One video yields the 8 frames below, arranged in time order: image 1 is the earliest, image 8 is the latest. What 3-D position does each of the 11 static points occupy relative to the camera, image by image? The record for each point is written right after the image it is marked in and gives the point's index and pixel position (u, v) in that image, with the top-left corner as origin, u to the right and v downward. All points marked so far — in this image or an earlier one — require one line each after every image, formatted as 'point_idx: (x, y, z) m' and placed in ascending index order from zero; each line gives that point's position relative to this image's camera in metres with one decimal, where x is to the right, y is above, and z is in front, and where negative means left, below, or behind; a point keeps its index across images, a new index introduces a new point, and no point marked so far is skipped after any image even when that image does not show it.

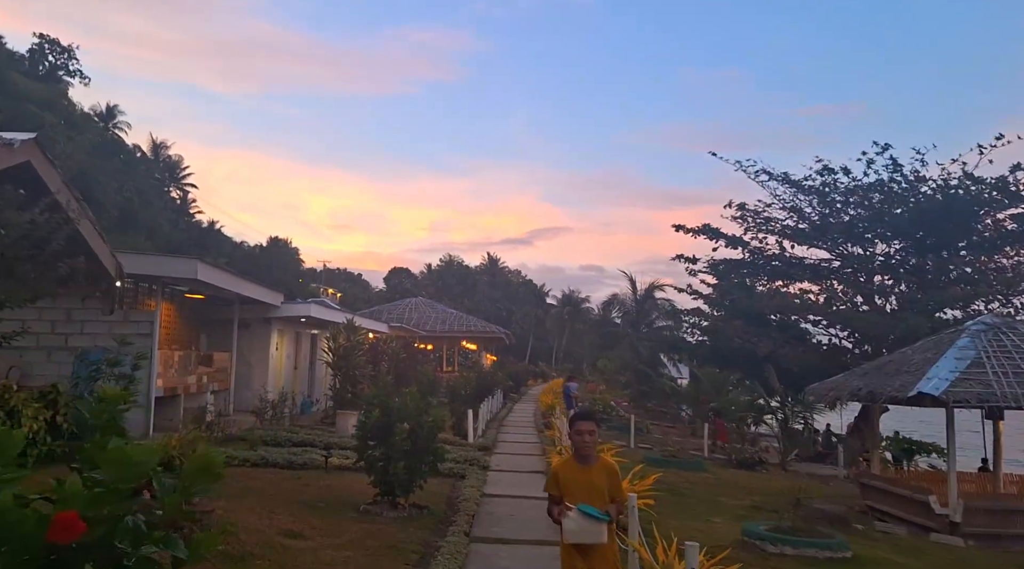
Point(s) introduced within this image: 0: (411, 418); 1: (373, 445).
0: (-1.2, -1.6, +9.6) m
1: (-1.7, -1.9, +9.6) m
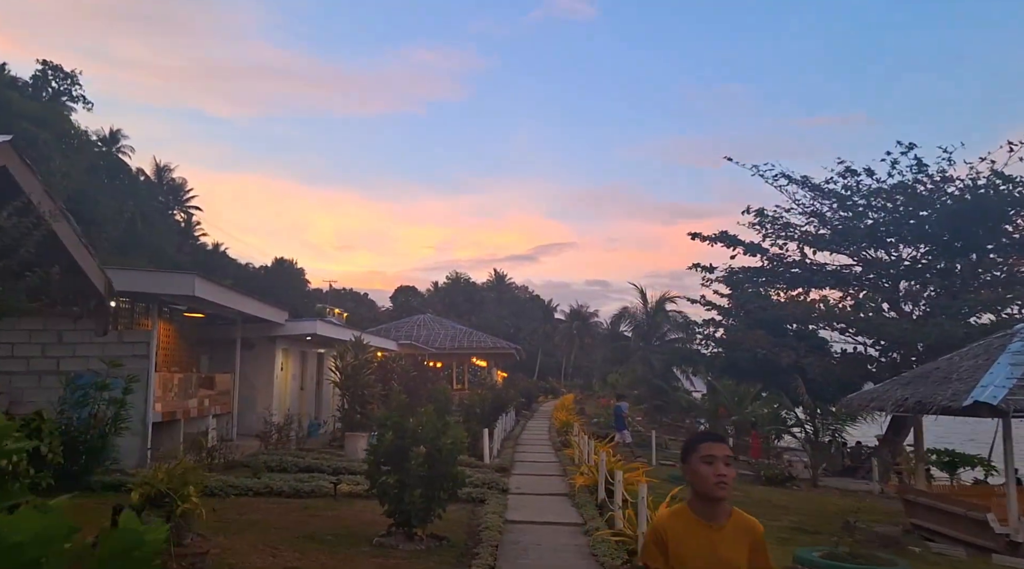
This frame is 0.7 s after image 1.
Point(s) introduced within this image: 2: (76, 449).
0: (-0.9, -1.7, +8.8) m
1: (-1.4, -2.1, +8.7) m
2: (-5.3, -2.0, +9.6) m
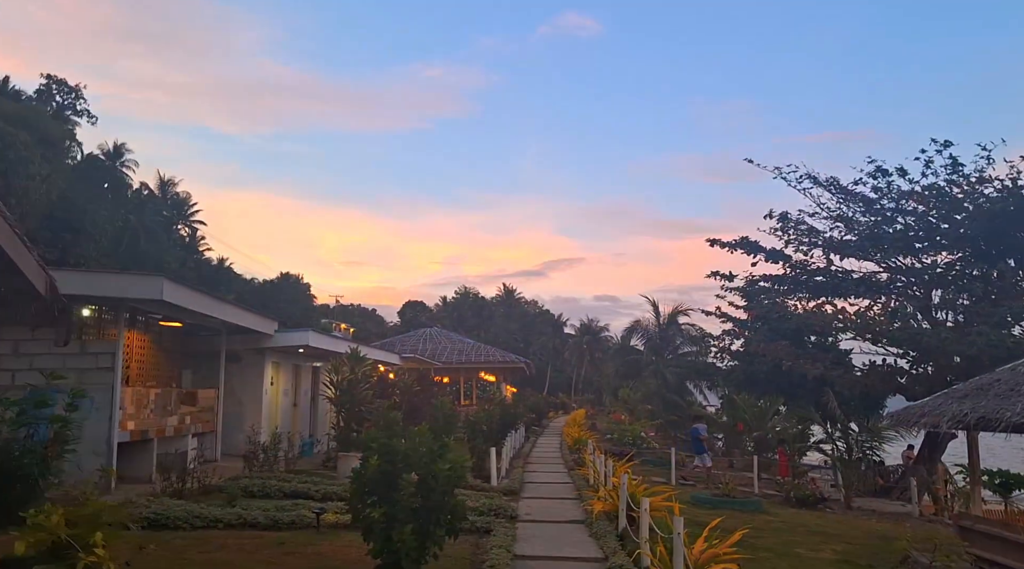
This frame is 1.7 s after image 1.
0: (-0.9, -1.7, +7.4) m
1: (-1.3, -2.0, +7.3) m
2: (-5.2, -2.0, +8.2) m
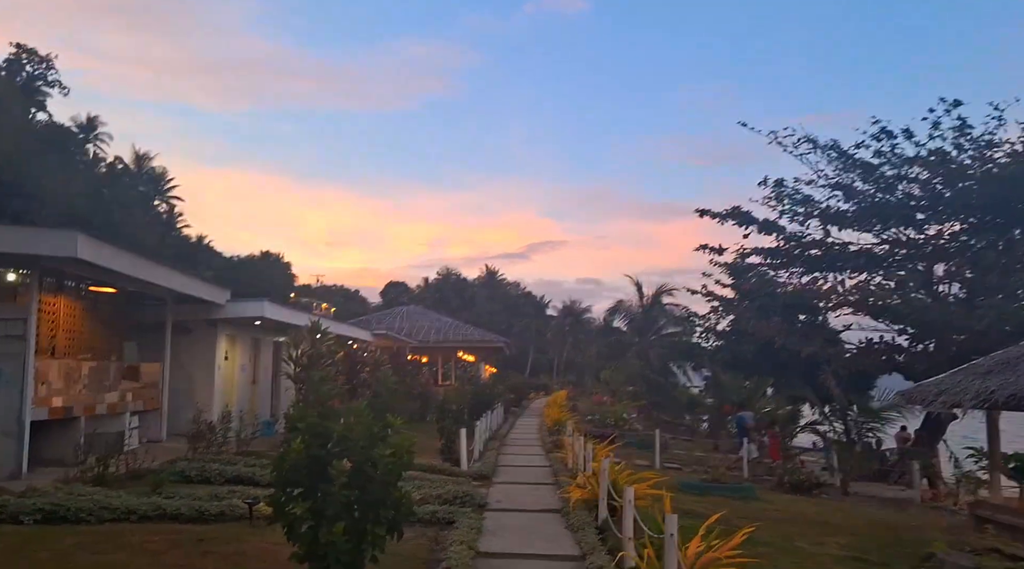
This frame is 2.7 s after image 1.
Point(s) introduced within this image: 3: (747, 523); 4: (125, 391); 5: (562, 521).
0: (-1.2, -1.3, +6.0) m
1: (-1.6, -1.6, +5.9) m
2: (-5.5, -1.5, +6.7) m
3: (+3.4, -3.5, +11.5) m
4: (-6.8, -1.9, +14.0) m
5: (+0.6, -3.0, +10.2) m
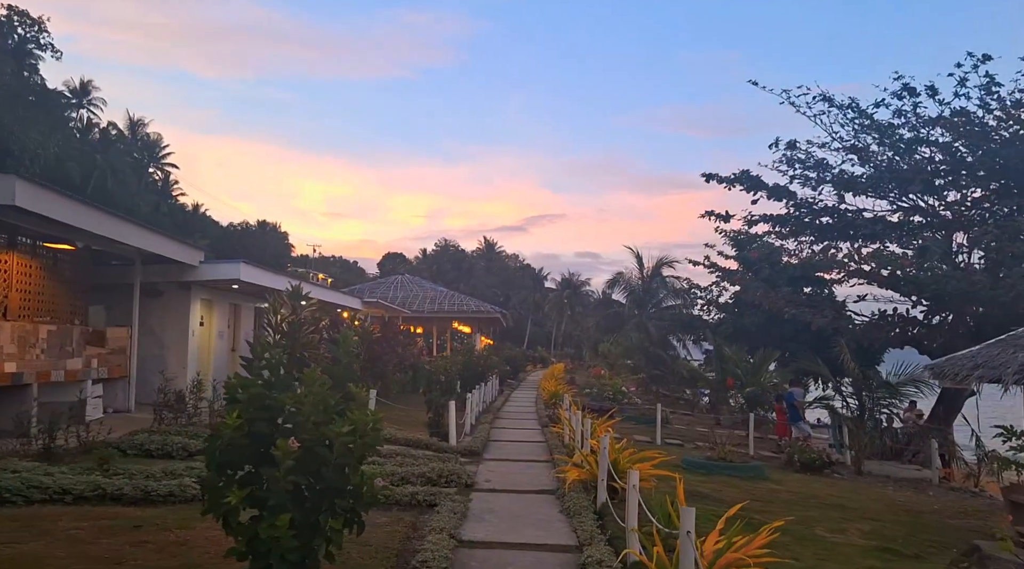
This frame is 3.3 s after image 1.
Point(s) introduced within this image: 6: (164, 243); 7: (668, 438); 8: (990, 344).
0: (-1.3, -0.9, +5.0) m
1: (-1.7, -1.2, +4.9) m
2: (-5.6, -1.1, +5.7) m
3: (+3.3, -2.9, +10.5) m
4: (-6.9, -1.2, +13.0) m
5: (+0.5, -2.5, +9.2) m
6: (-5.8, +0.7, +13.4) m
7: (+3.7, -3.7, +18.9) m
8: (+6.2, -0.8, +10.3) m
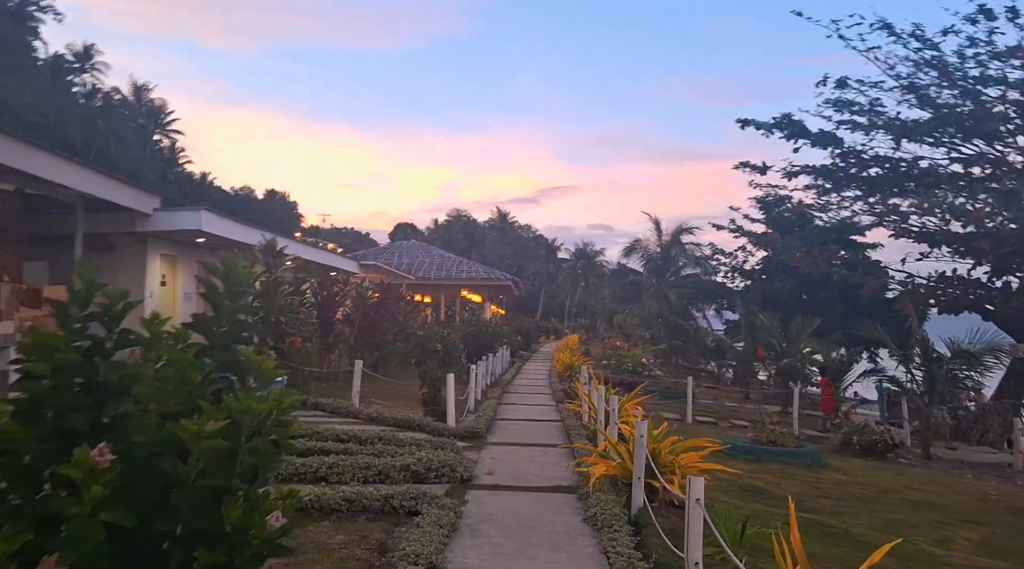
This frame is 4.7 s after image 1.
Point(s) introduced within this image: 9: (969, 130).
0: (-1.3, -0.5, +2.8) m
1: (-1.7, -0.8, +2.8) m
2: (-5.6, -0.6, +3.6) m
3: (+3.4, -2.3, +8.3) m
4: (-6.8, -0.5, +10.9) m
5: (+0.6, -2.0, +7.0) m
6: (-5.7, +1.4, +11.2) m
7: (+4.0, -2.8, +16.7) m
8: (+6.3, -0.2, +8.0) m
9: (+10.2, +3.4, +17.5) m
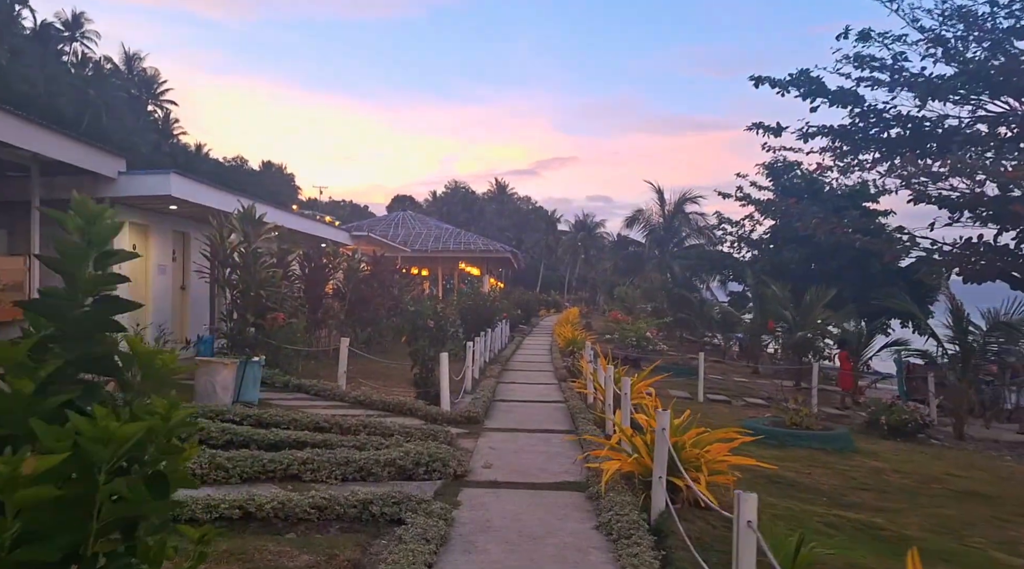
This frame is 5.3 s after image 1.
0: (-1.3, -0.4, +1.7) m
1: (-1.7, -0.7, +1.7) m
2: (-5.6, -0.5, +2.6) m
3: (+3.4, -2.0, +7.4) m
4: (-6.8, -0.2, +9.8) m
5: (+0.6, -1.7, +6.0) m
6: (-5.7, +1.8, +10.1) m
7: (+4.0, -2.2, +15.8) m
8: (+6.3, +0.2, +6.9) m
9: (+10.1, +4.0, +16.3) m
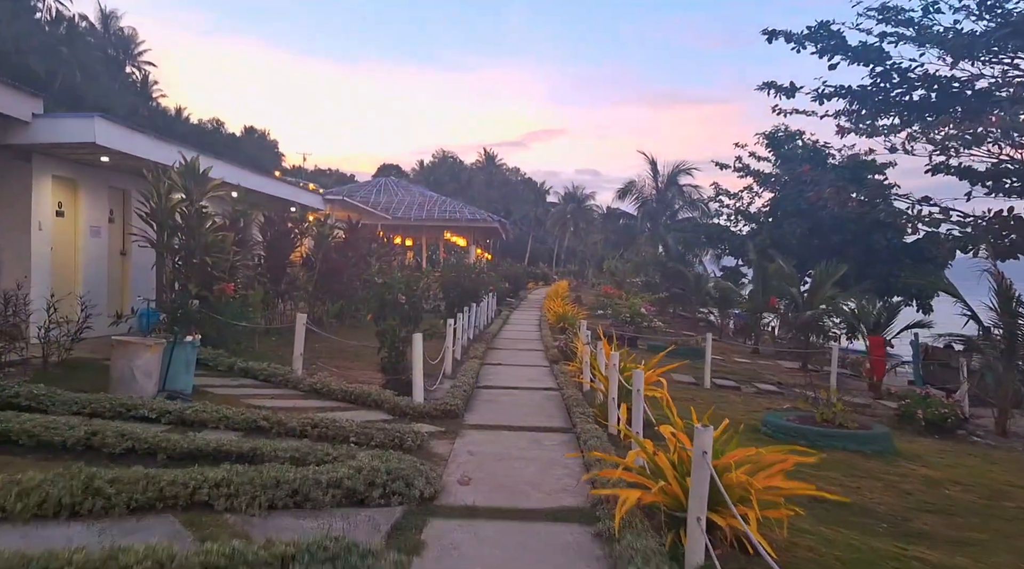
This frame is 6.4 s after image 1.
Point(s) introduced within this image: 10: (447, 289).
0: (-1.3, -0.3, +0.1) m
1: (-1.7, -0.6, +0.1) m
2: (-5.6, -0.4, +0.9) m
3: (+3.2, -1.8, +5.8) m
4: (-7.0, +0.3, +8.1) m
5: (+0.5, -1.5, +4.5) m
6: (-5.8, +2.2, +8.3) m
7: (+3.7, -1.7, +14.3) m
8: (+6.2, +0.3, +5.4) m
9: (+9.9, +4.5, +14.7) m
10: (-1.4, -0.1, +17.5) m
